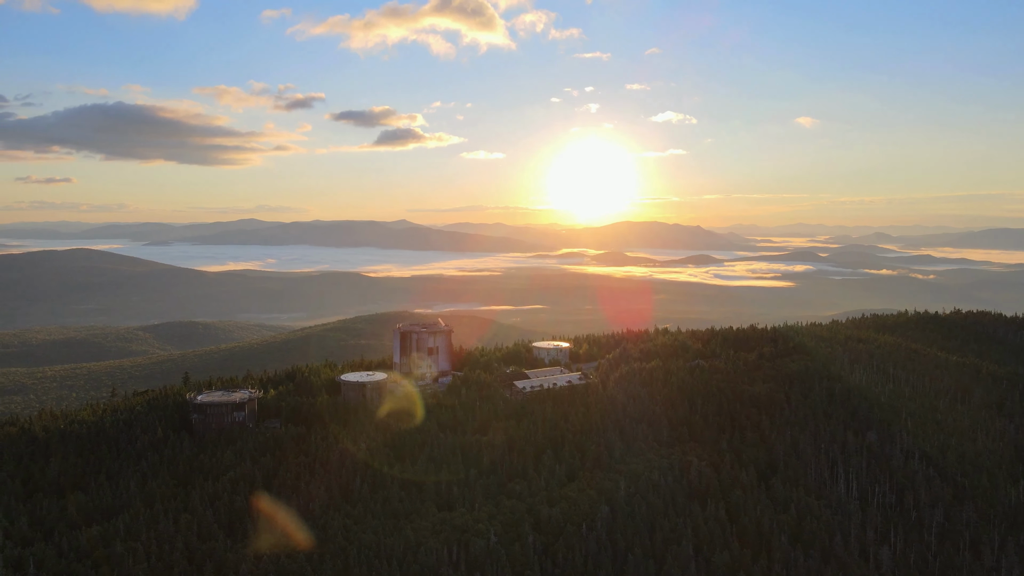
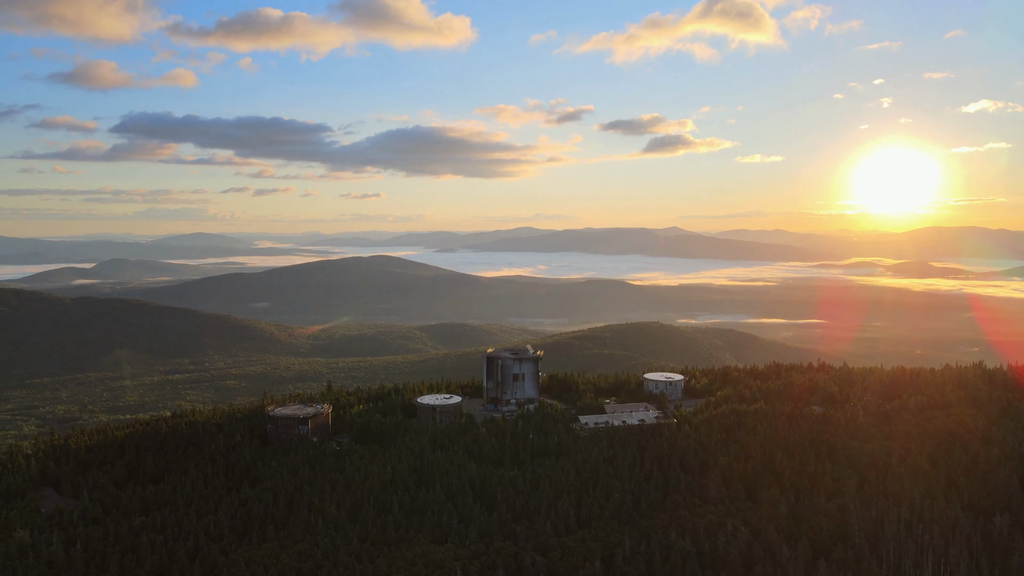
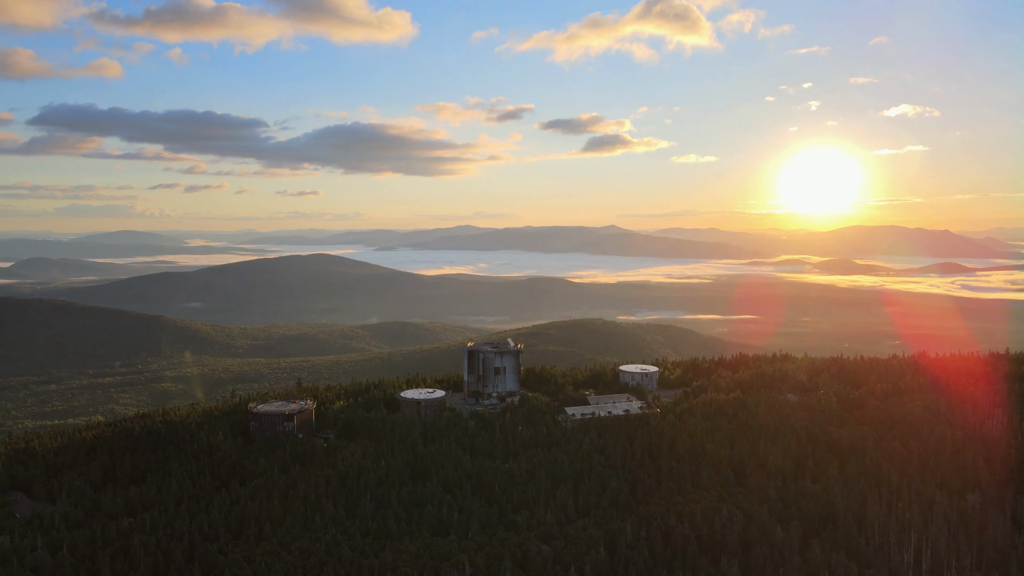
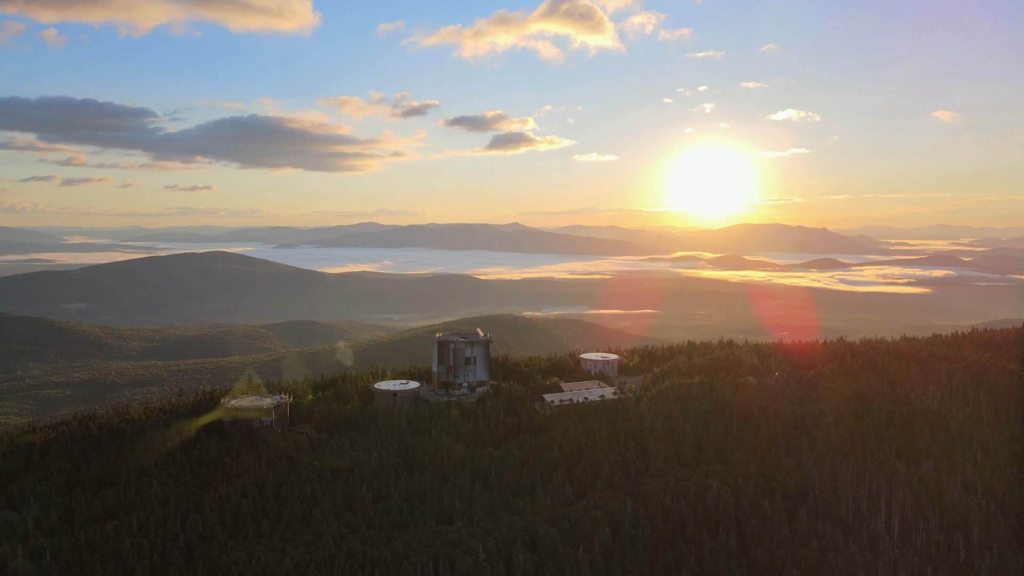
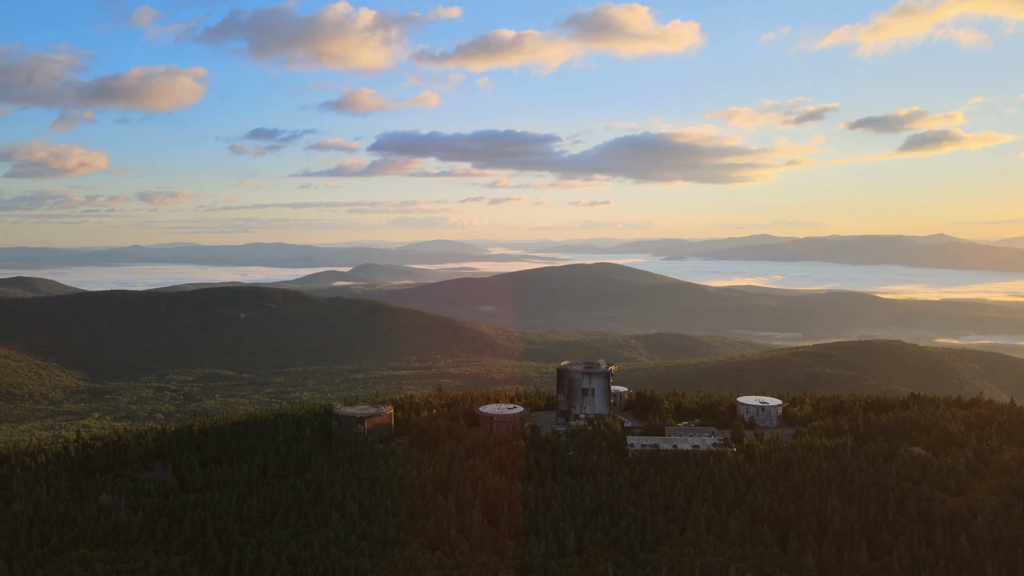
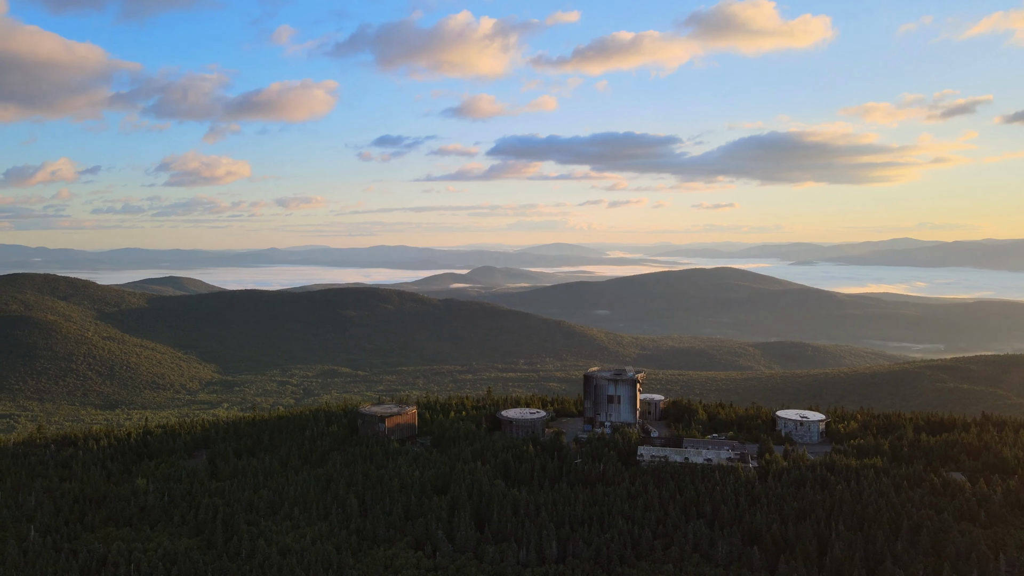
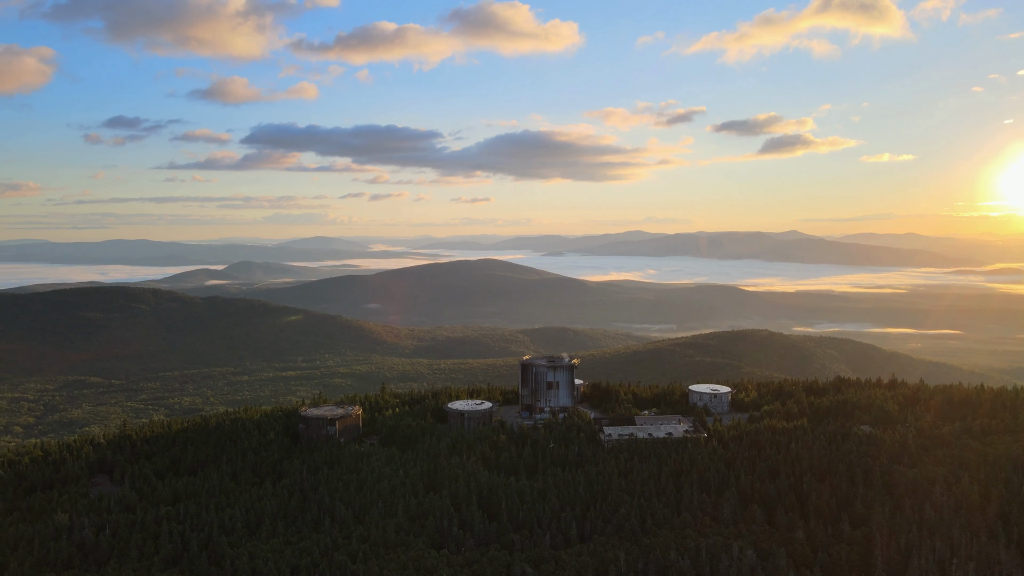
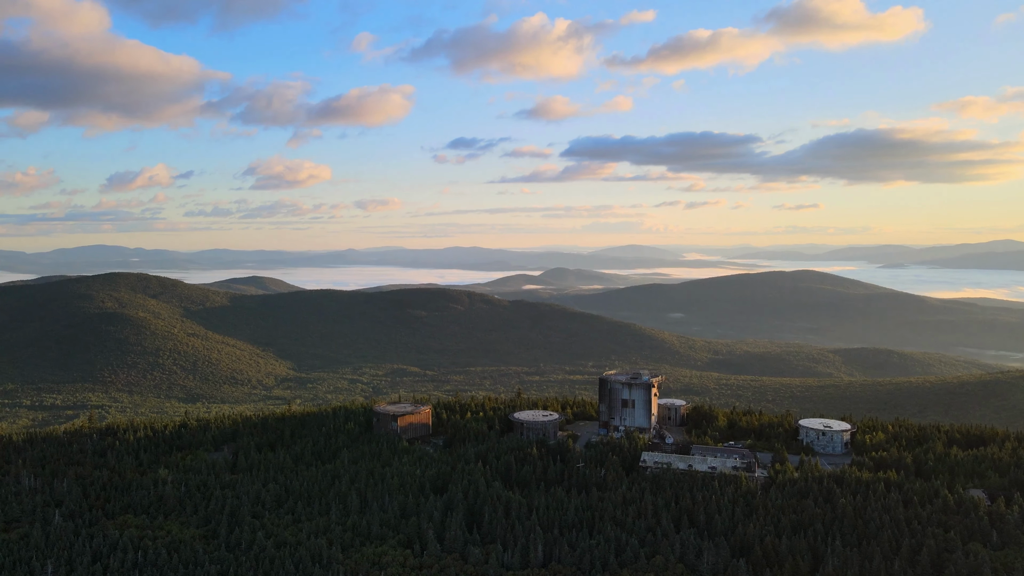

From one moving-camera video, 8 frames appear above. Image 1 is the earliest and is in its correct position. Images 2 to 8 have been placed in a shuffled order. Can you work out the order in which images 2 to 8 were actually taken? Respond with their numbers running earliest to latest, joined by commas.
4, 3, 2, 7, 5, 6, 8
